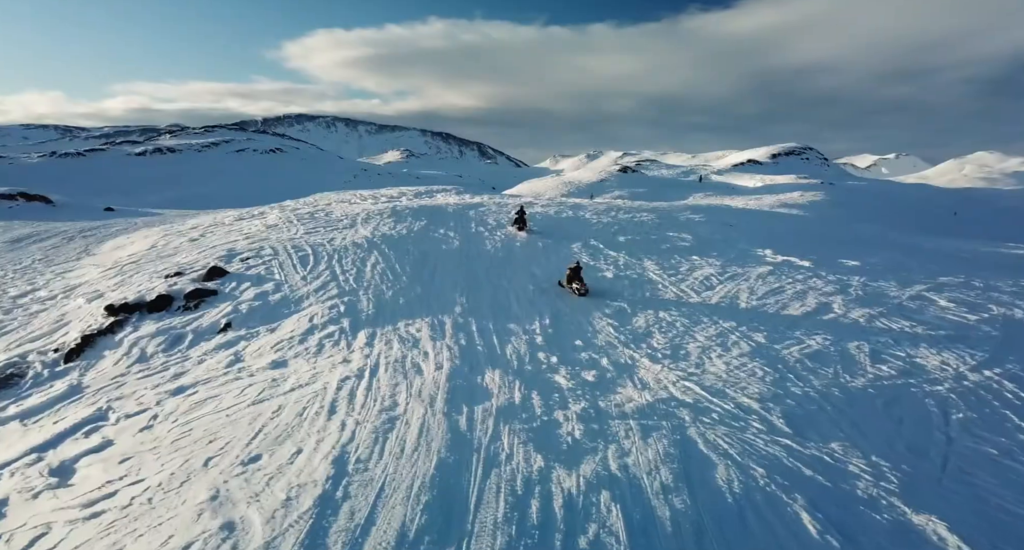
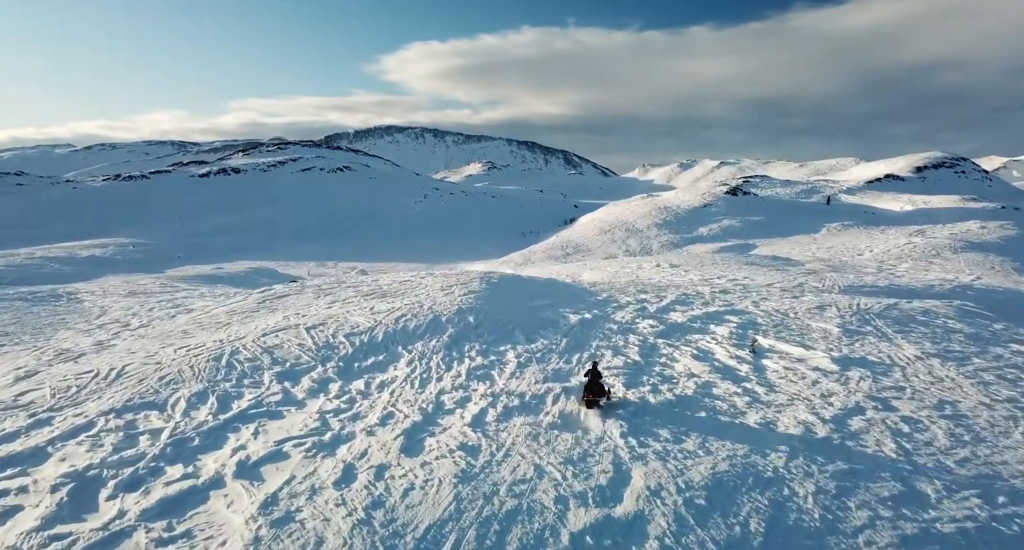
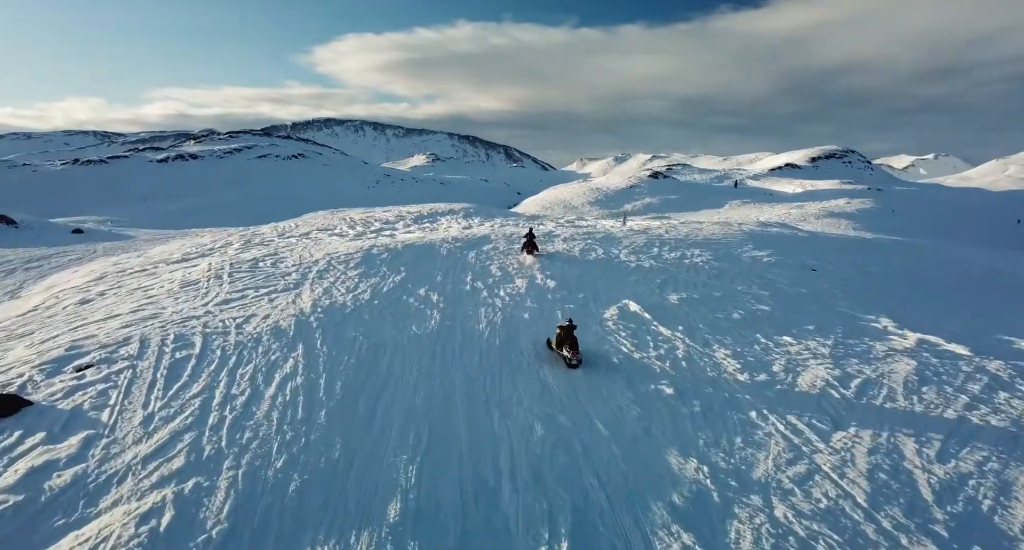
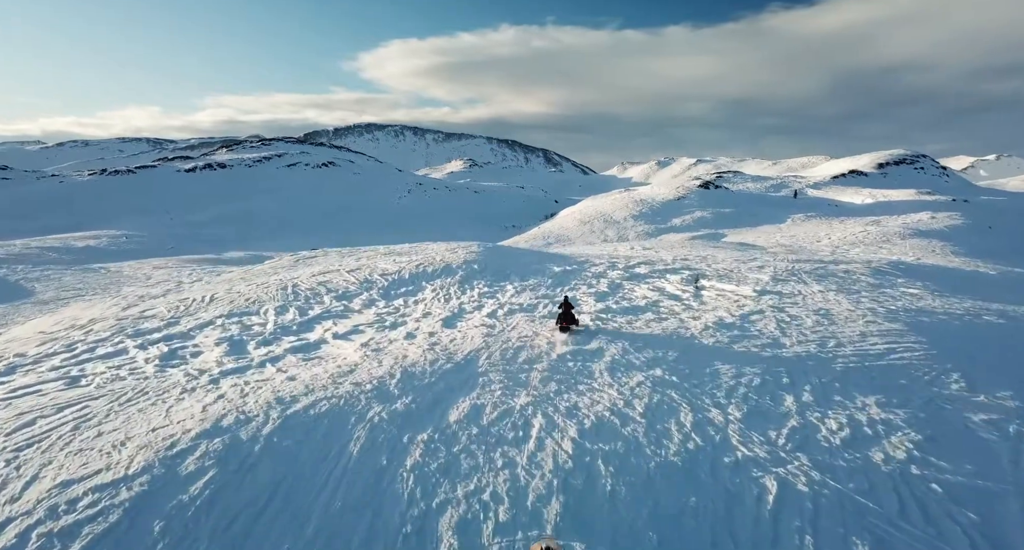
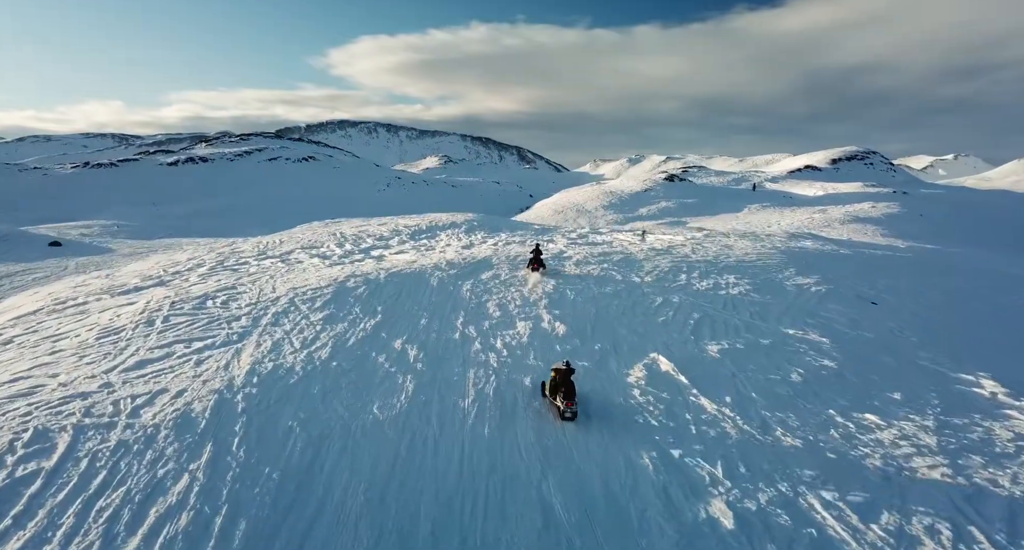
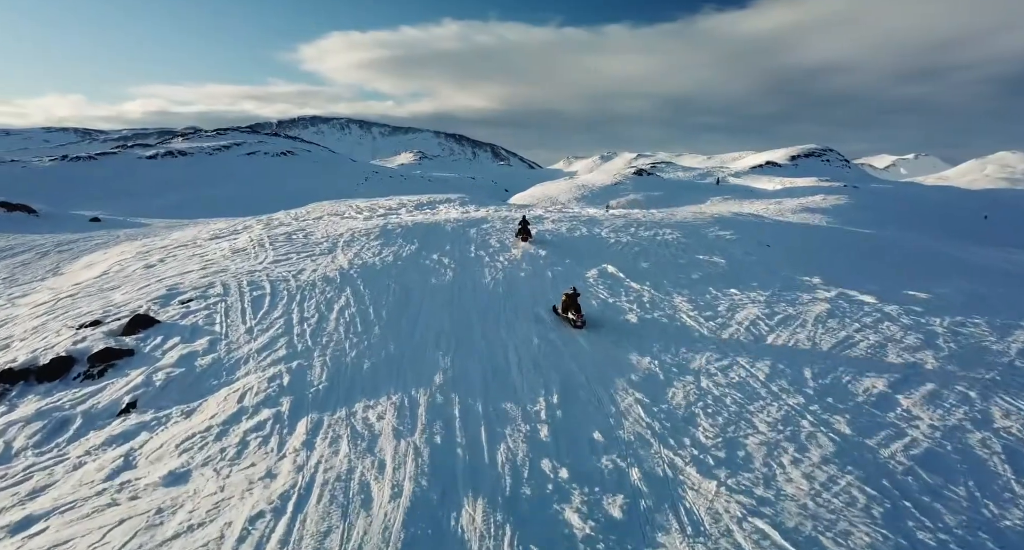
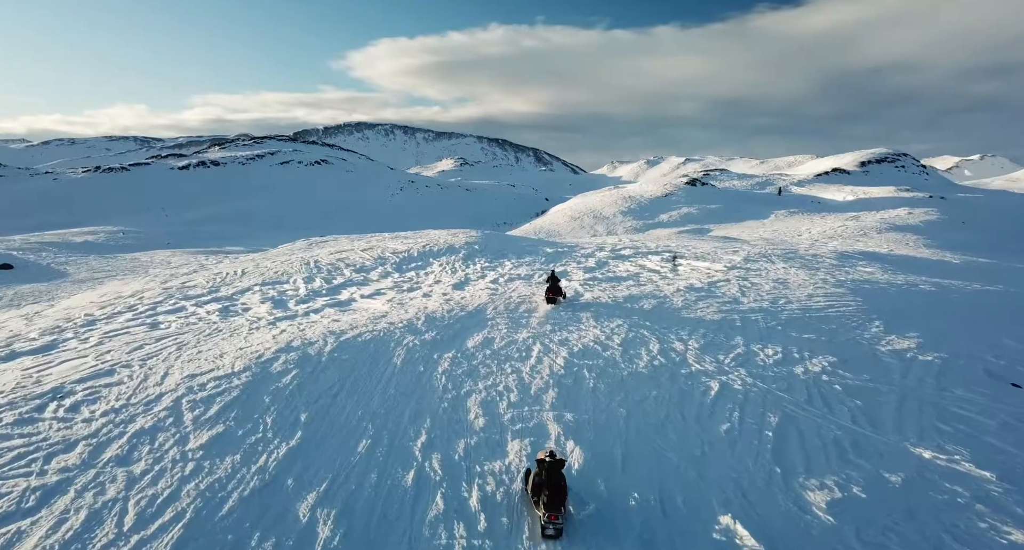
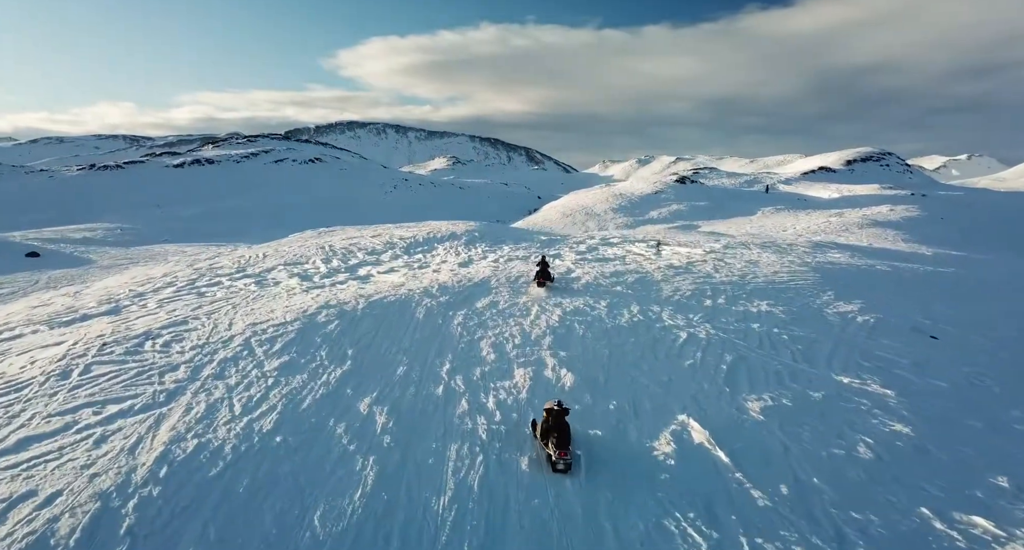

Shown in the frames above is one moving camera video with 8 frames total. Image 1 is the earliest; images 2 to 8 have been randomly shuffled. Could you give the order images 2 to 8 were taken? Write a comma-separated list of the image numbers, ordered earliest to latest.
6, 3, 5, 8, 7, 4, 2
